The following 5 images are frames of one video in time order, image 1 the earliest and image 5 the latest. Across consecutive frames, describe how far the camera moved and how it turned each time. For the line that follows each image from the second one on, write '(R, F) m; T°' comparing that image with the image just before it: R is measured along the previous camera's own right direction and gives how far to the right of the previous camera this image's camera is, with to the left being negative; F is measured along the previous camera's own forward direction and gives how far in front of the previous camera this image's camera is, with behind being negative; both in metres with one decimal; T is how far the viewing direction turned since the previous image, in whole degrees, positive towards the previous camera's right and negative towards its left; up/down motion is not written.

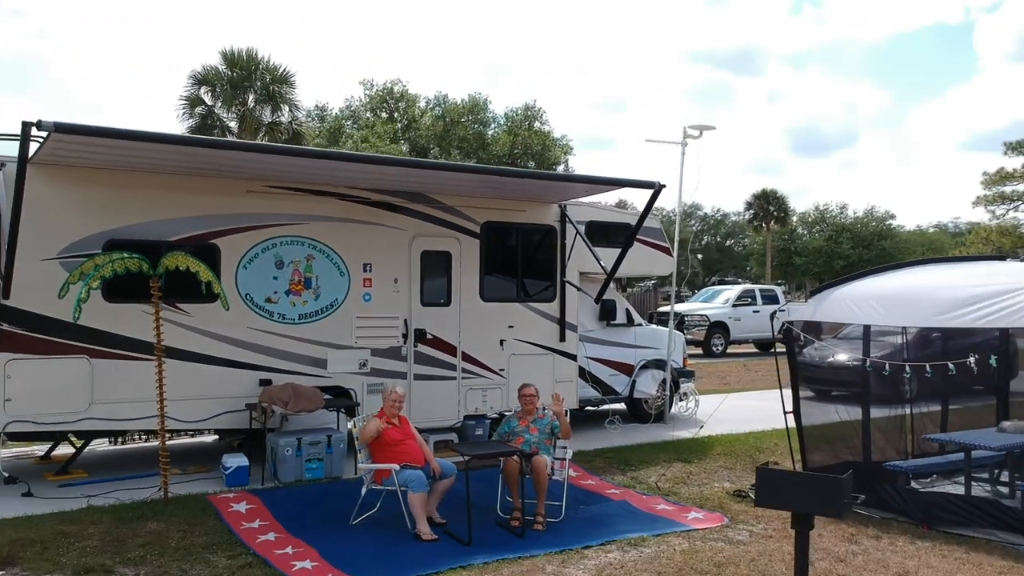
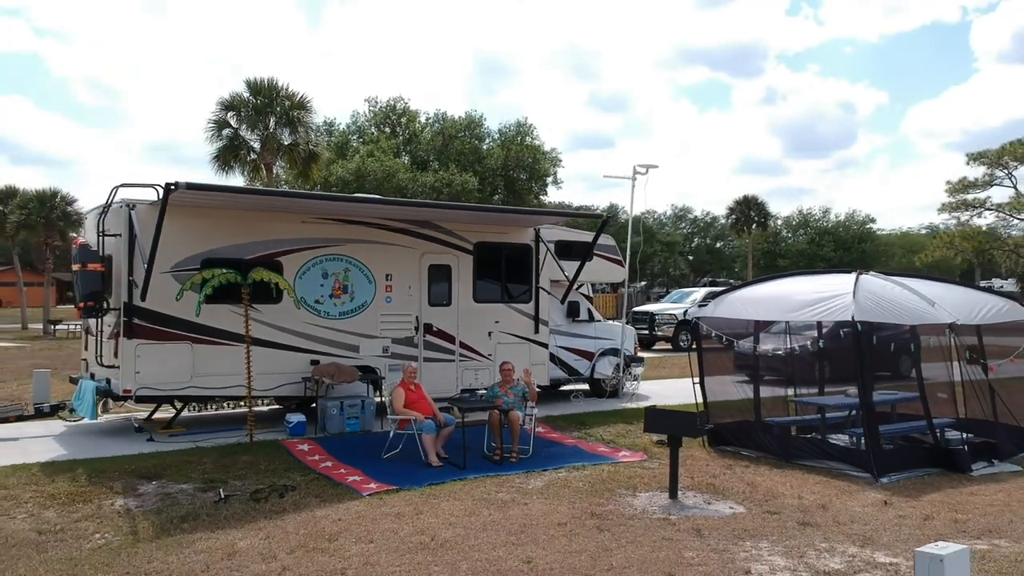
(+0.2, -2.5) m; 0°
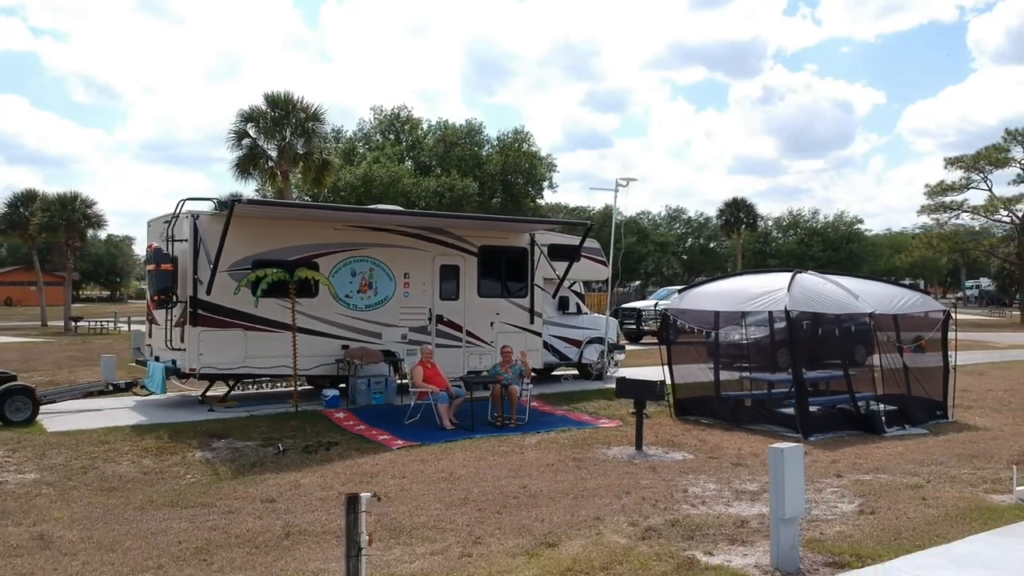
(0.0, -1.8) m; 0°
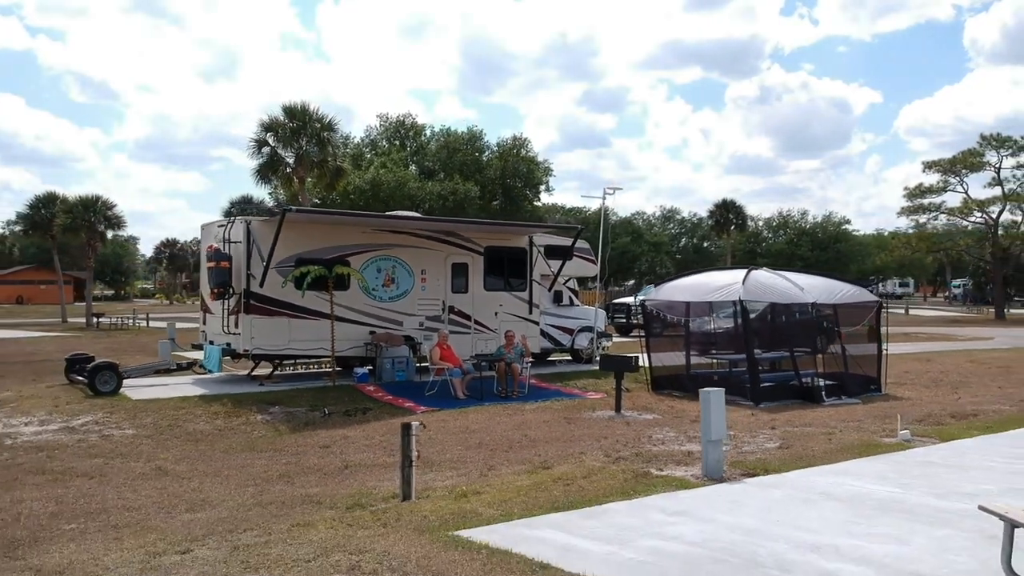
(-0.1, -1.9) m; 0°
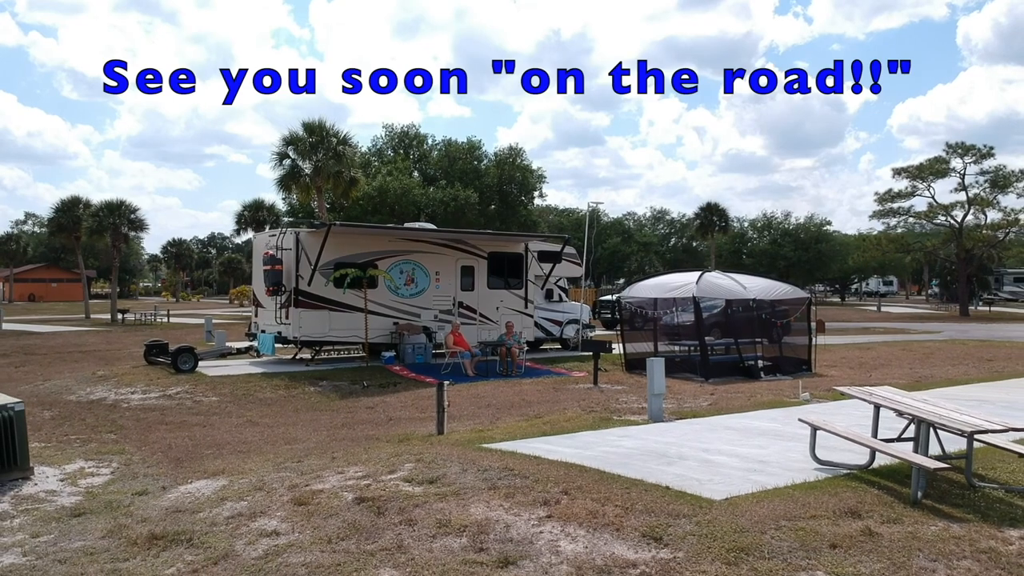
(-0.1, -2.8) m; 0°
